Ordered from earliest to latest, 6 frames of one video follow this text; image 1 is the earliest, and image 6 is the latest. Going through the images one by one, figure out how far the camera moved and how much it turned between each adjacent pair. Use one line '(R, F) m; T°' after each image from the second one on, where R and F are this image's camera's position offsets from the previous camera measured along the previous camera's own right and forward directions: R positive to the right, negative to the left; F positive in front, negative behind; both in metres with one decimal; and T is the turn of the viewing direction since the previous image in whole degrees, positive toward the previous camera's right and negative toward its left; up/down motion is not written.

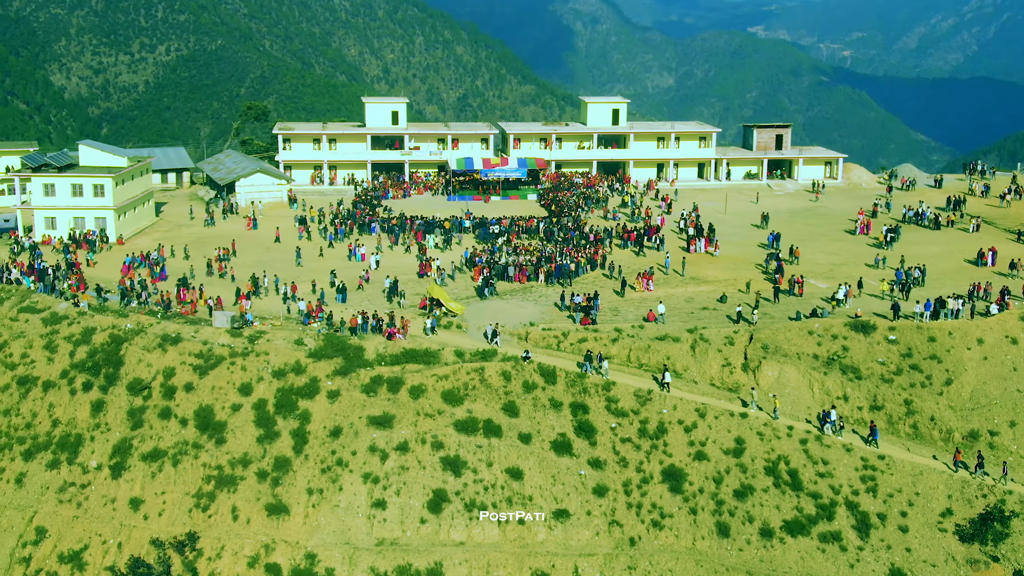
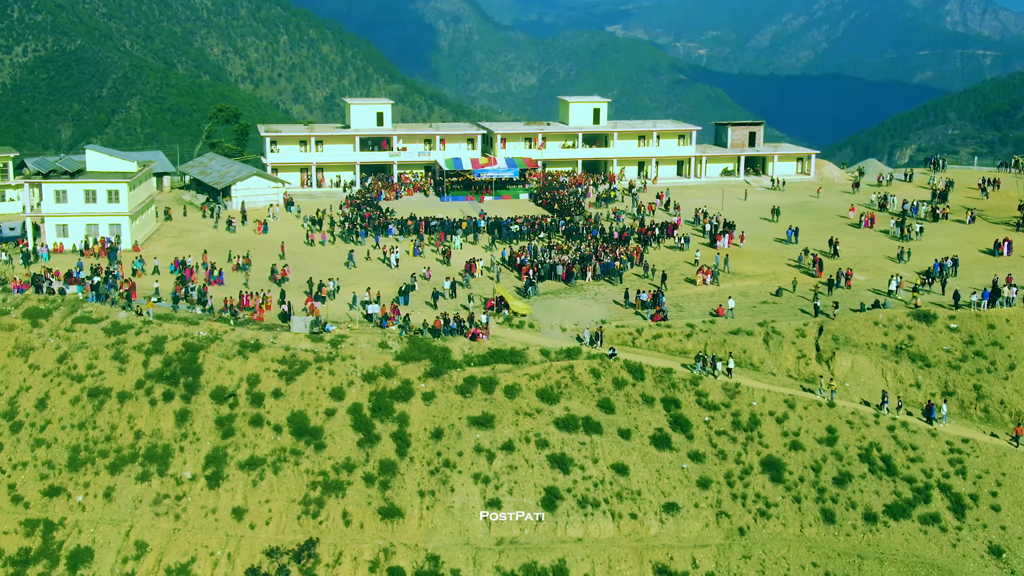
(-7.8, 0.0) m; +5°
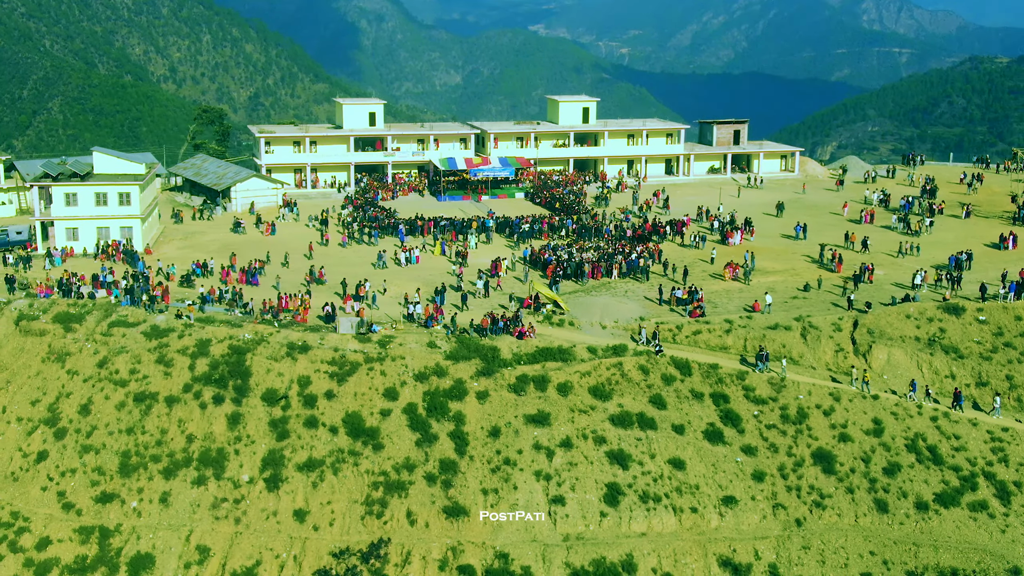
(-4.4, -0.2) m; +3°
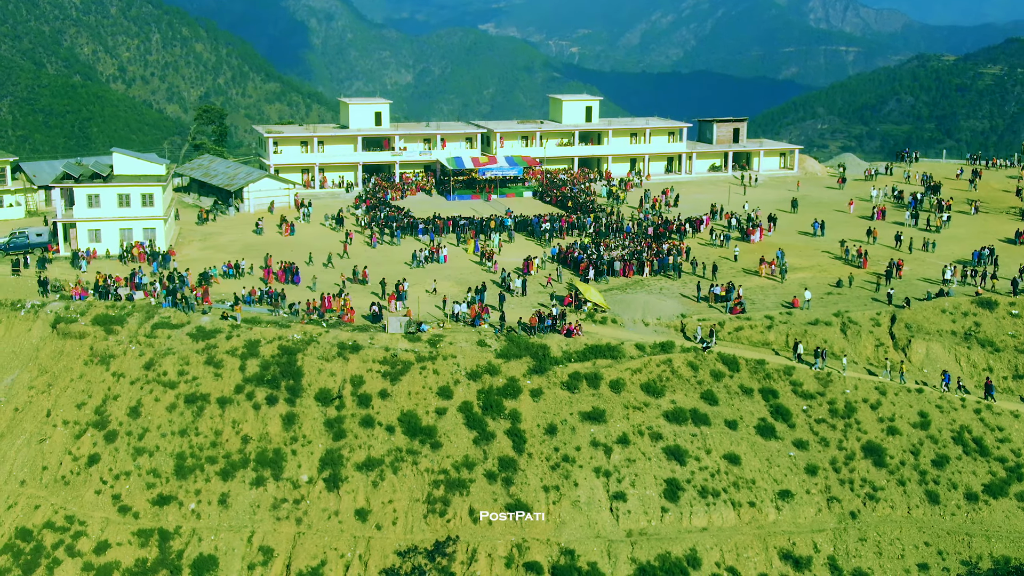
(-3.5, -0.2) m; +2°
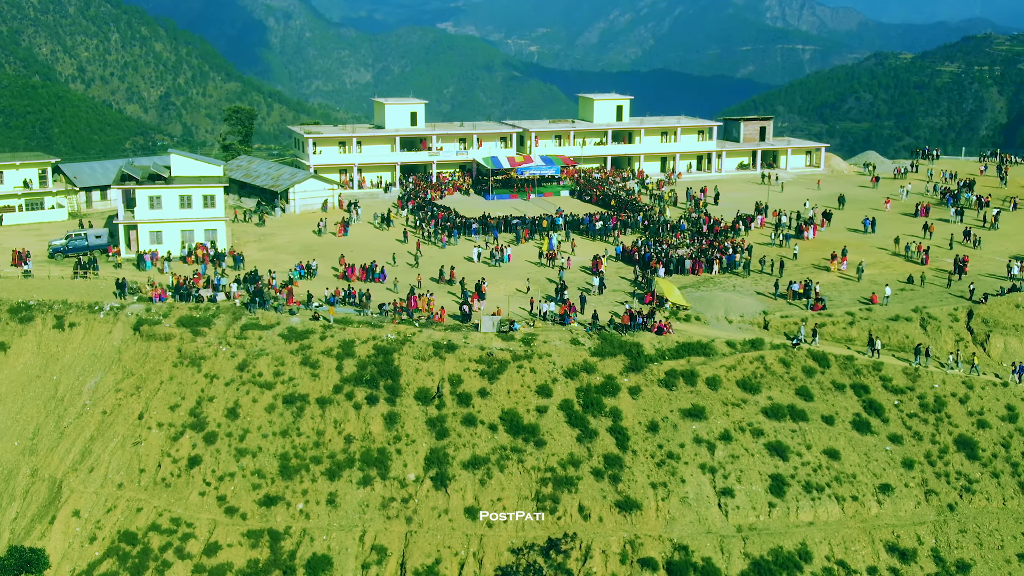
(-4.8, -0.3) m; +1°
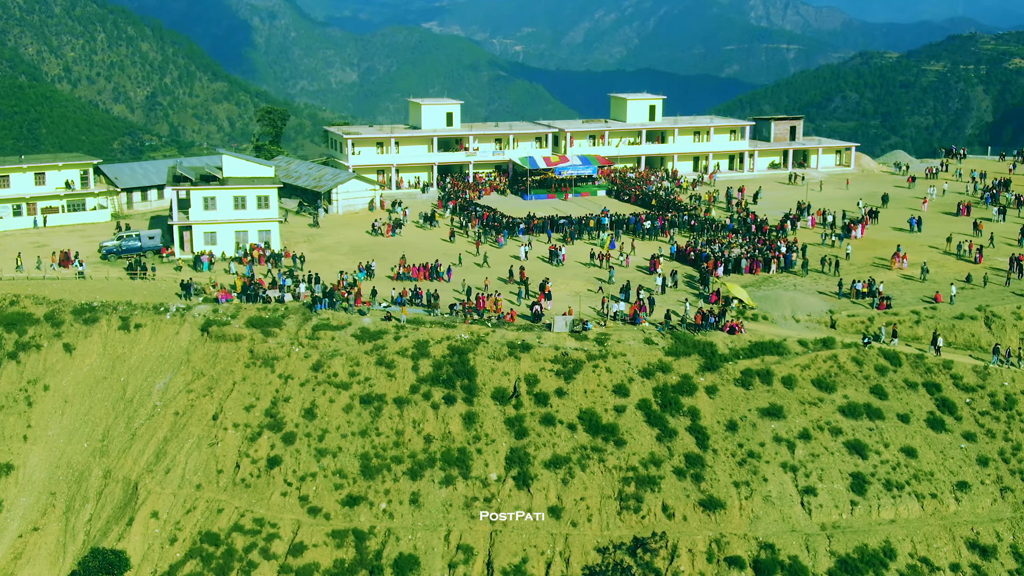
(-3.2, -0.2) m; 0°
